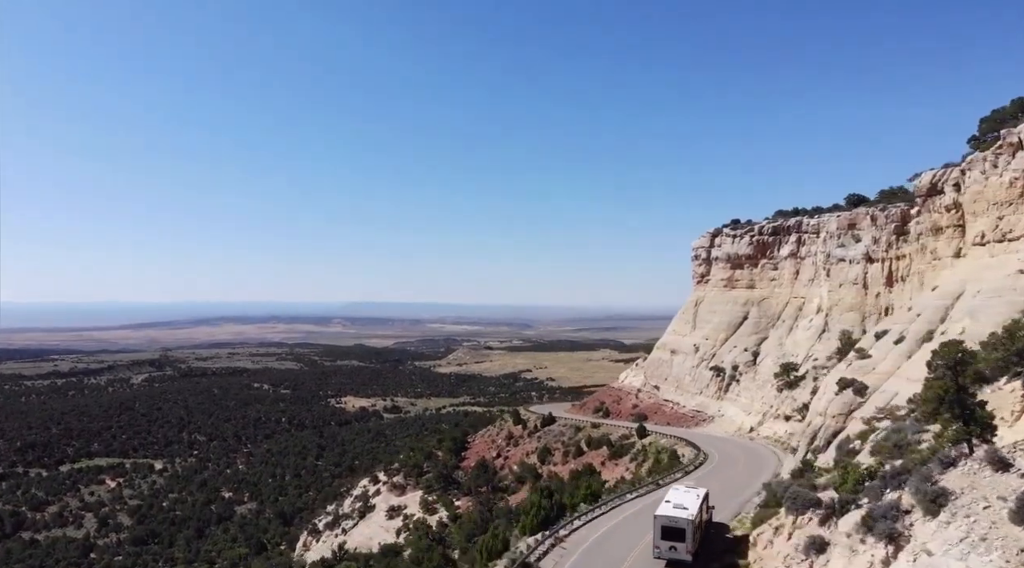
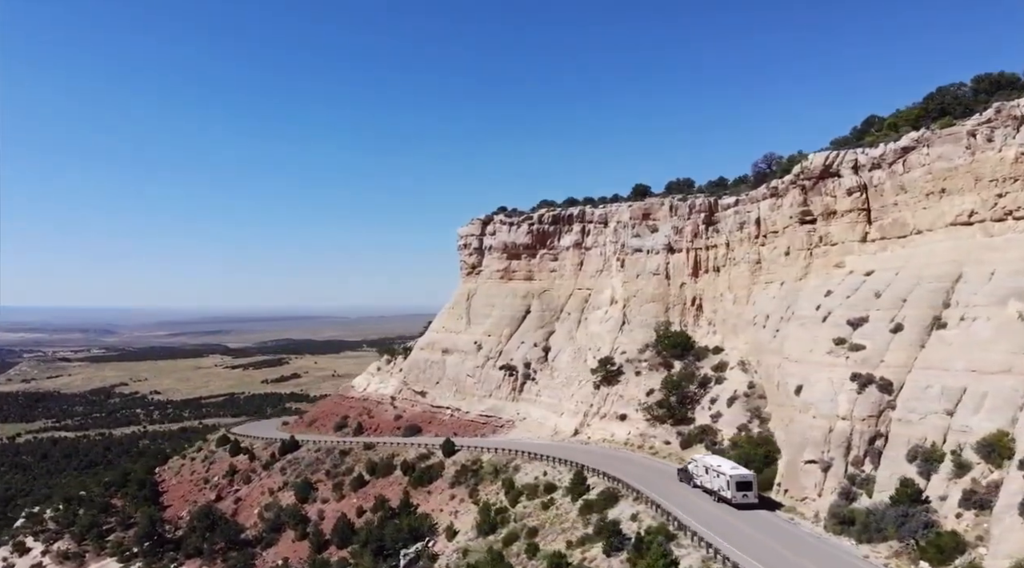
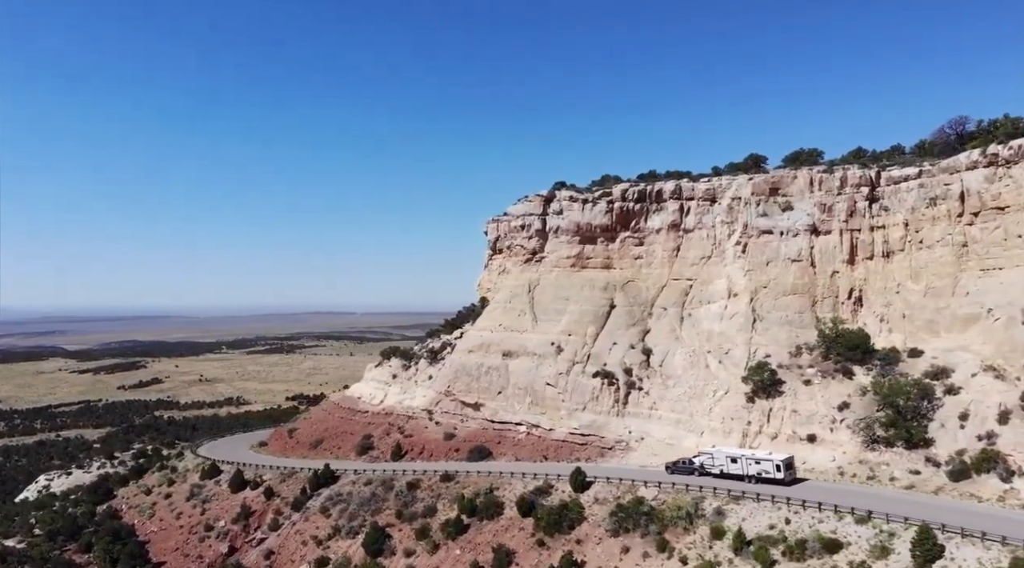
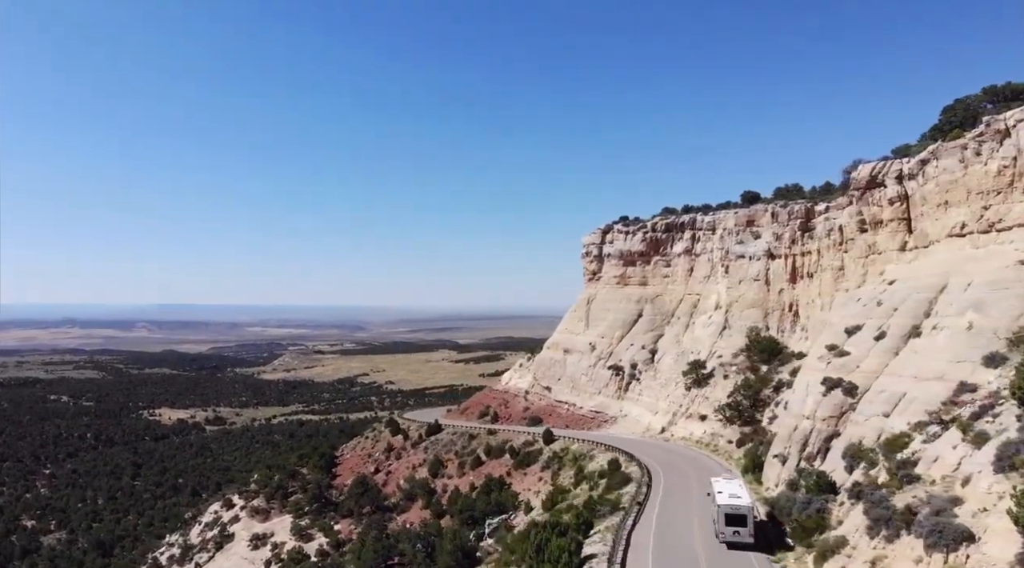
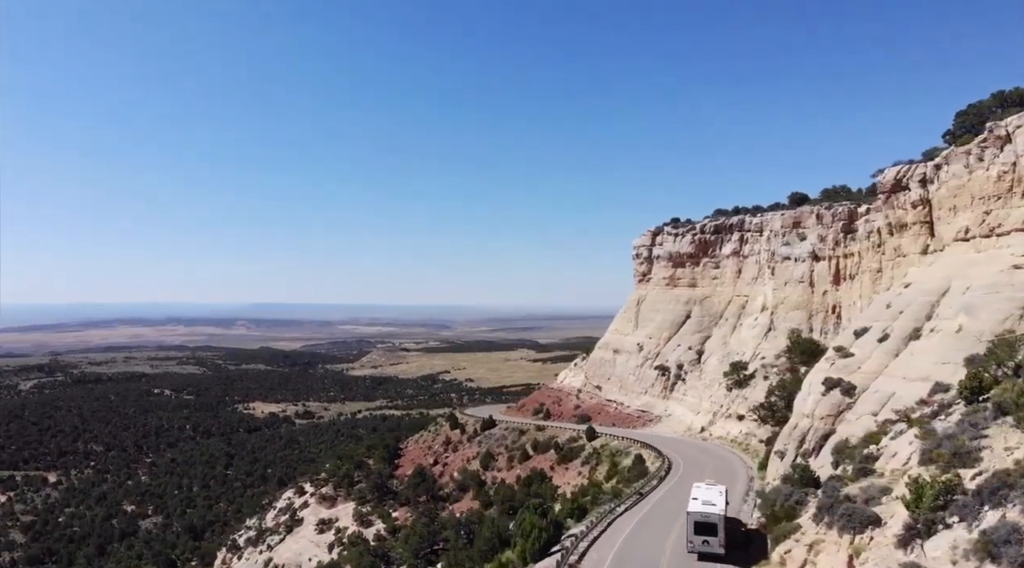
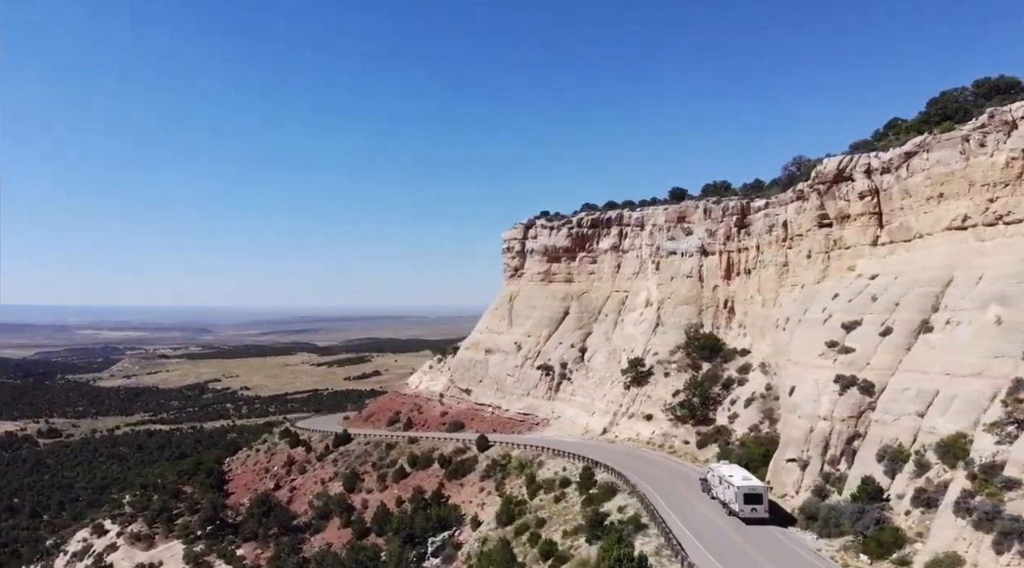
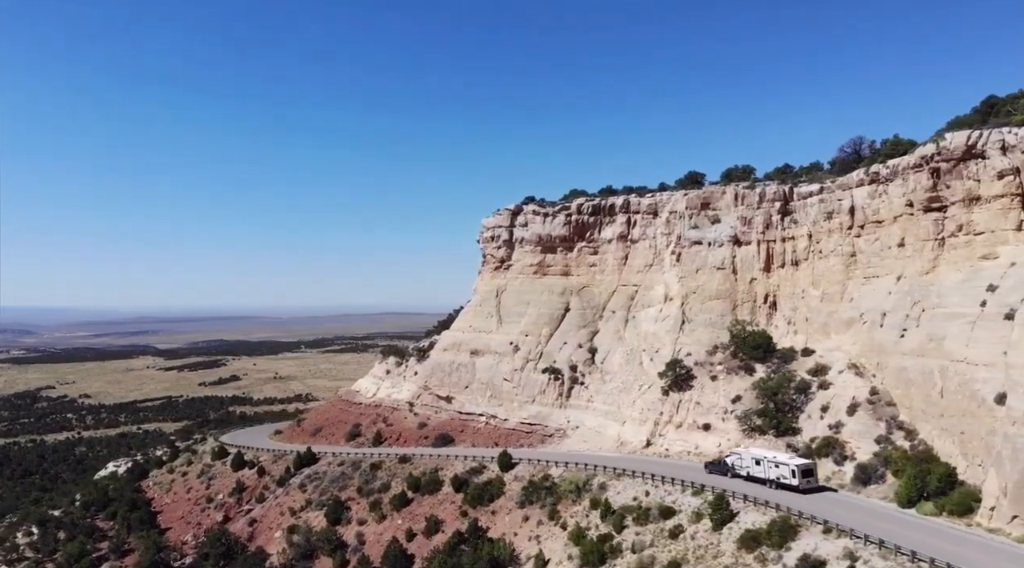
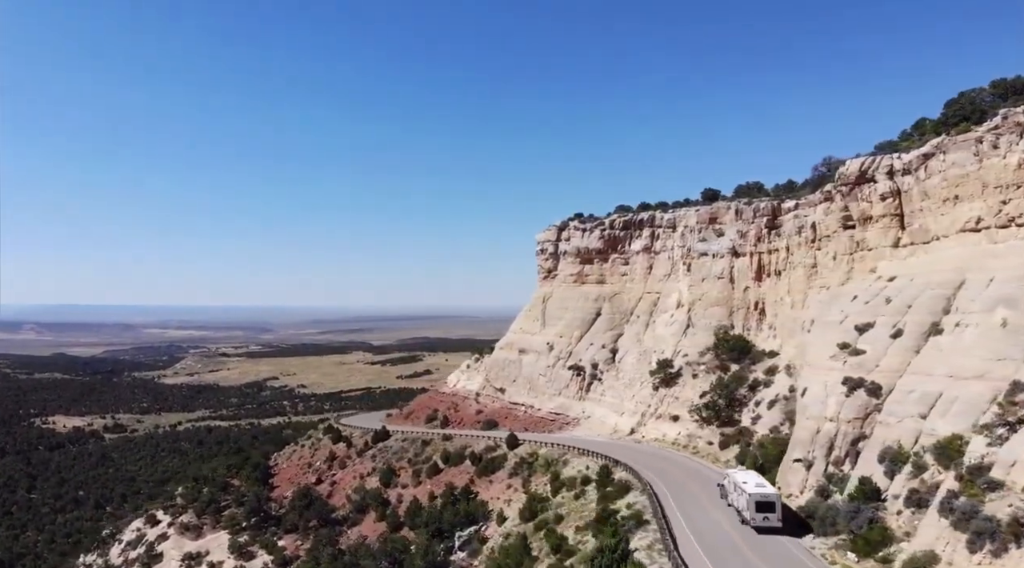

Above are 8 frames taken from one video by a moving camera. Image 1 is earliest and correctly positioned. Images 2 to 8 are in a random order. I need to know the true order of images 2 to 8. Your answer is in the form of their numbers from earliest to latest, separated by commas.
5, 4, 8, 6, 2, 7, 3
